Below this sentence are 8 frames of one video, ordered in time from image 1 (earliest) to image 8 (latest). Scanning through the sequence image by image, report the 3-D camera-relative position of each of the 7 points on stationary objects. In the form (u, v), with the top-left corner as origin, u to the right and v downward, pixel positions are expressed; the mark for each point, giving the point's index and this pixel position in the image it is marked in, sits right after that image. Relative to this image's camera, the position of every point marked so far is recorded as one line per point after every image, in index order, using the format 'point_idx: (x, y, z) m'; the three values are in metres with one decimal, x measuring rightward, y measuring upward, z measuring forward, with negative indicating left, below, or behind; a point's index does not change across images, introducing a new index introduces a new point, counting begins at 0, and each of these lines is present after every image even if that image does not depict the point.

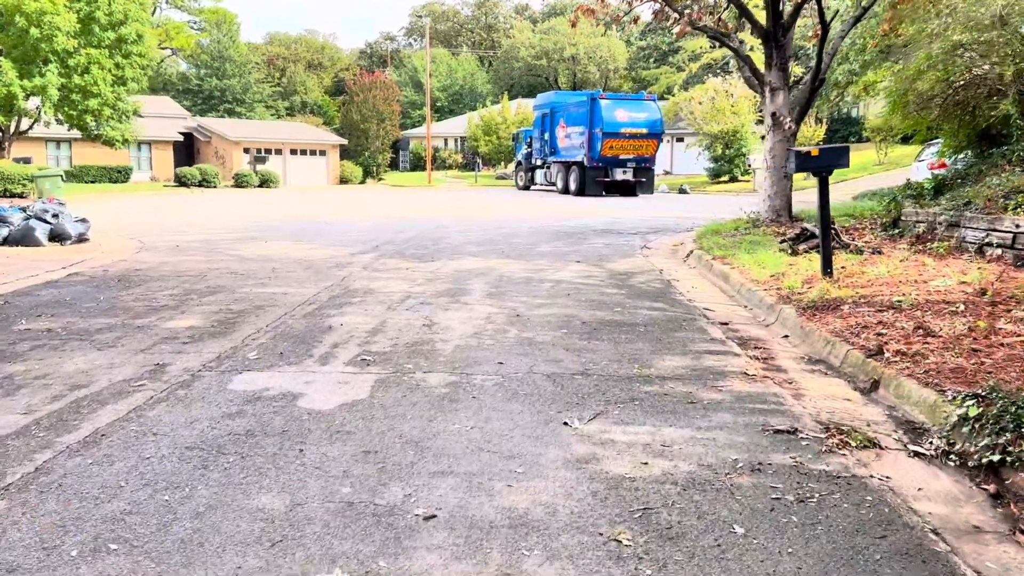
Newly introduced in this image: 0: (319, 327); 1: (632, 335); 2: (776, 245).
0: (-1.6, -0.3, +6.6) m
1: (+0.9, -0.4, +6.4) m
2: (+3.3, +0.5, +10.3) m
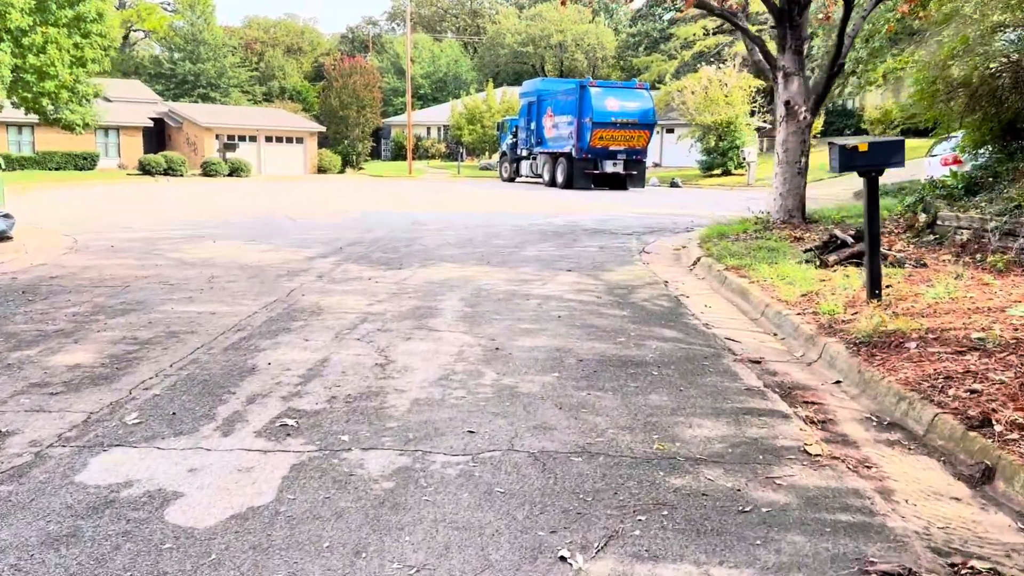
0: (-1.7, -0.5, +5.2) m
1: (+0.8, -0.6, +4.9) m
2: (+3.1, +0.3, +8.8) m
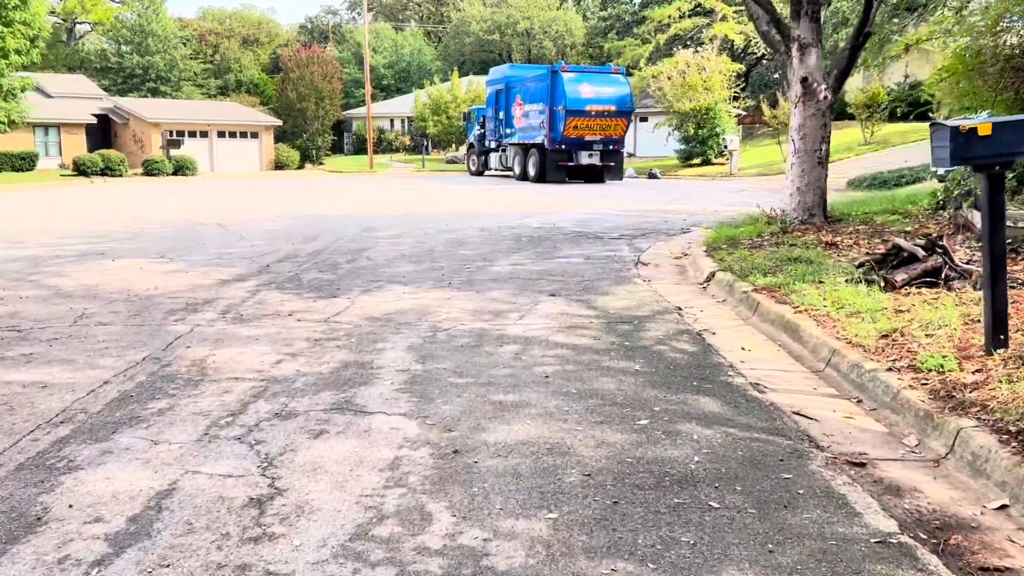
0: (-1.8, -0.9, +3.0) m
1: (+0.7, -0.9, +2.9) m
2: (+2.8, +0.1, +6.9) m
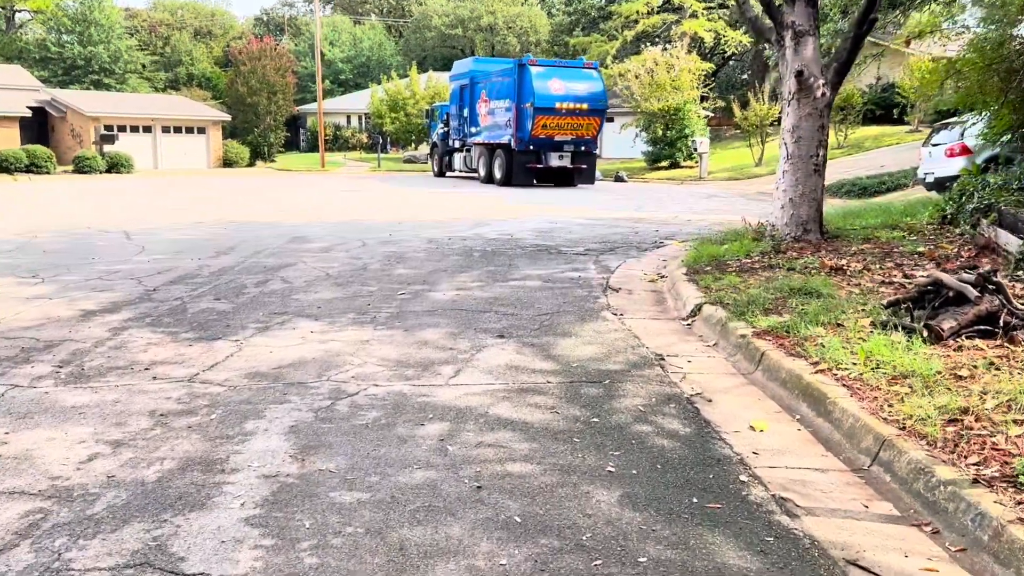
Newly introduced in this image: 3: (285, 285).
0: (-2.1, -1.1, +1.4) m
1: (+0.4, -1.1, +1.4) m
2: (+2.4, -0.2, +5.5) m
3: (-2.1, 0.0, +7.8) m
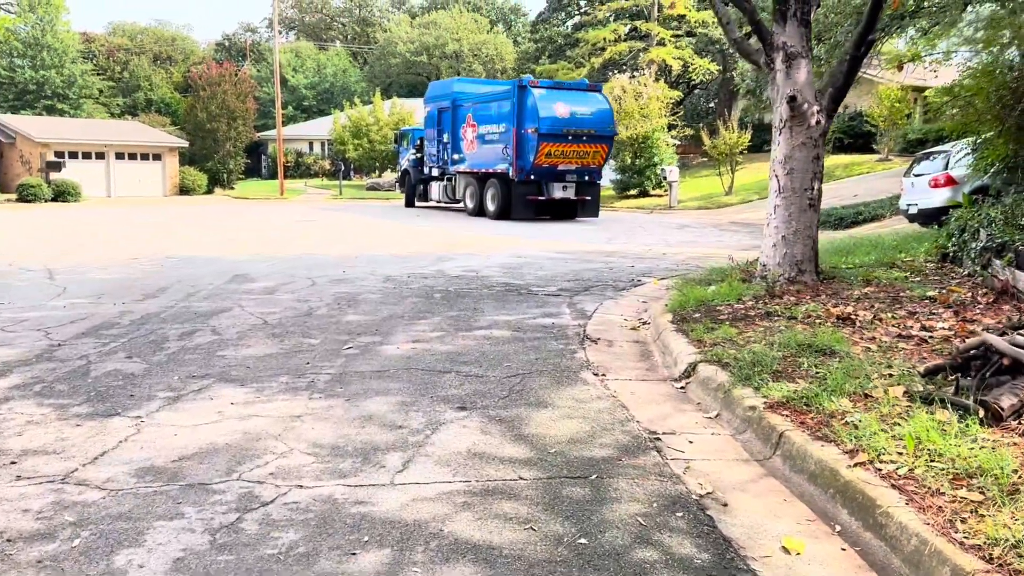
0: (-2.1, -1.4, +0.4) m
1: (+0.4, -1.4, +0.5) m
2: (+2.2, -0.5, +4.6) m
3: (-2.4, -0.4, +6.7) m
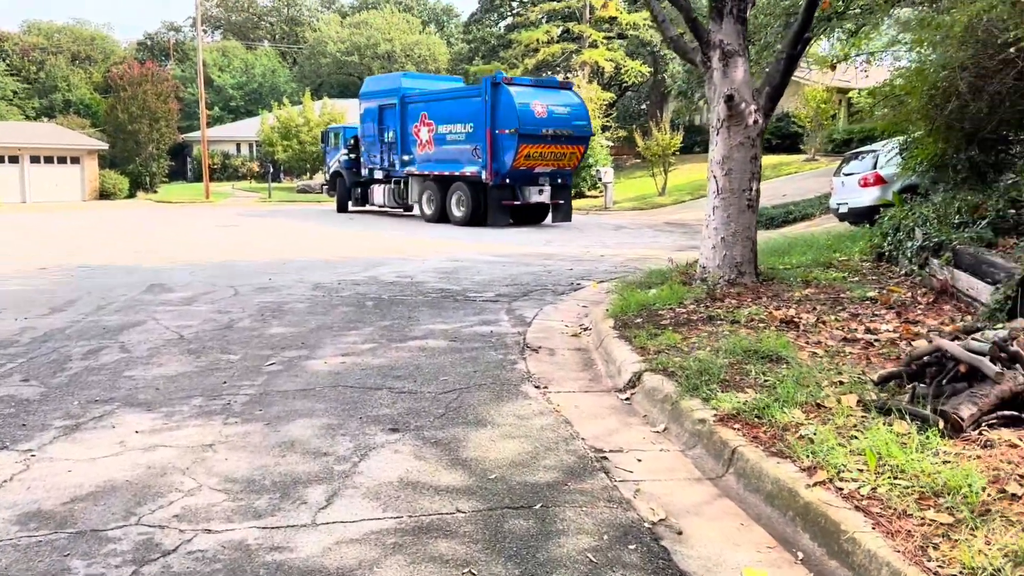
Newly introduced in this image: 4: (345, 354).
0: (-2.1, -1.4, -0.1) m
1: (+0.4, -1.4, +0.1) m
2: (+1.8, -0.5, +4.4) m
3: (-2.9, -0.5, +6.2) m
4: (-1.3, -0.5, +6.2) m
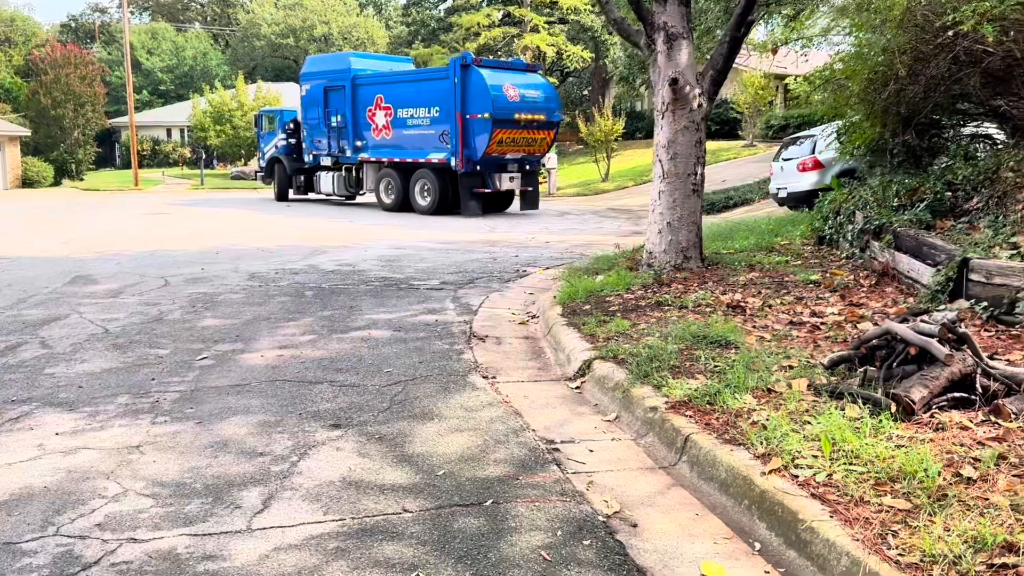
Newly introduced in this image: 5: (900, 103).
0: (-2.1, -1.5, -0.4) m
1: (+0.4, -1.4, 0.0) m
2: (+1.5, -0.4, +4.4) m
3: (-3.3, -0.5, +5.8) m
4: (-1.7, -0.4, +6.0) m
5: (+4.0, +1.9, +8.4) m
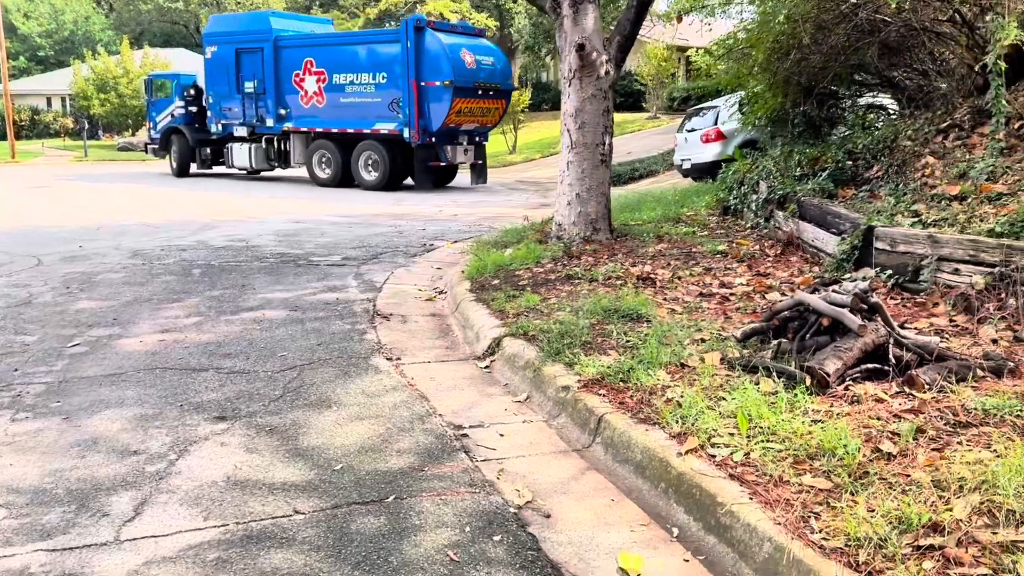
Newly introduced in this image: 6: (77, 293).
0: (-2.0, -1.5, -0.8) m
1: (+0.4, -1.4, -0.1) m
2: (+1.1, -0.3, +4.3) m
3: (-3.9, -0.3, +5.2) m
4: (-2.3, -0.3, +5.5) m
5: (+3.0, +2.2, +8.5) m
6: (-3.5, 0.0, +6.7) m
